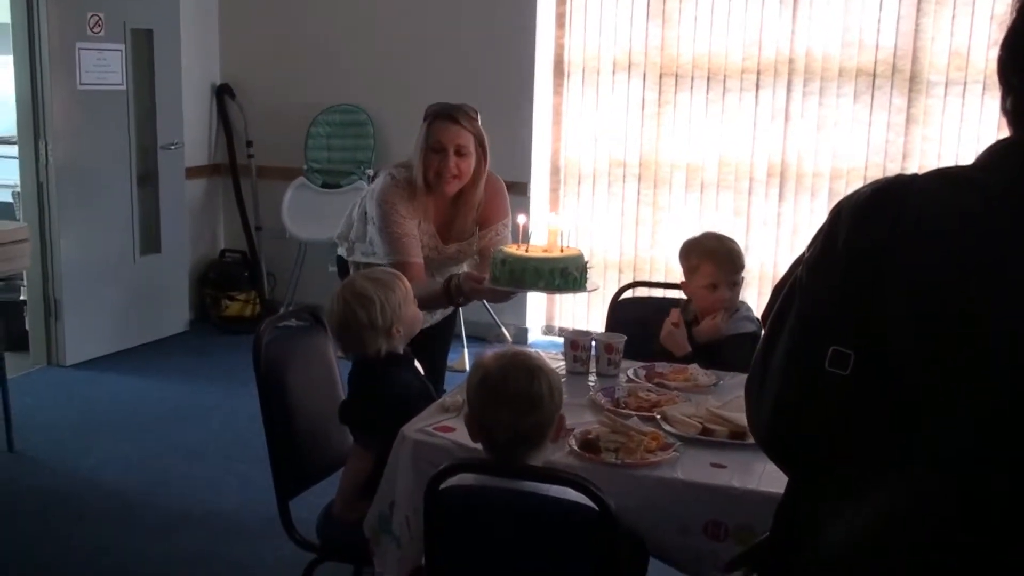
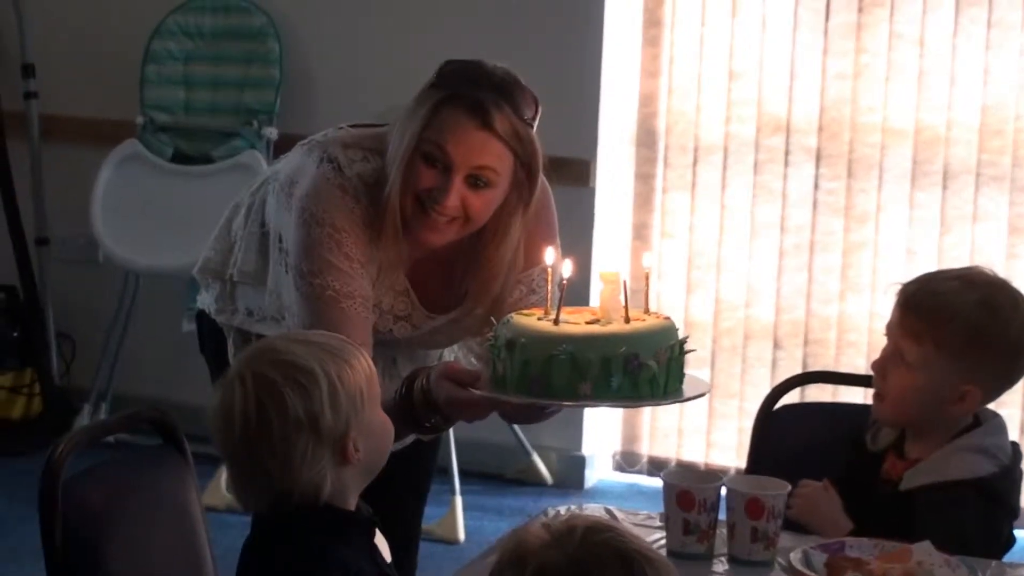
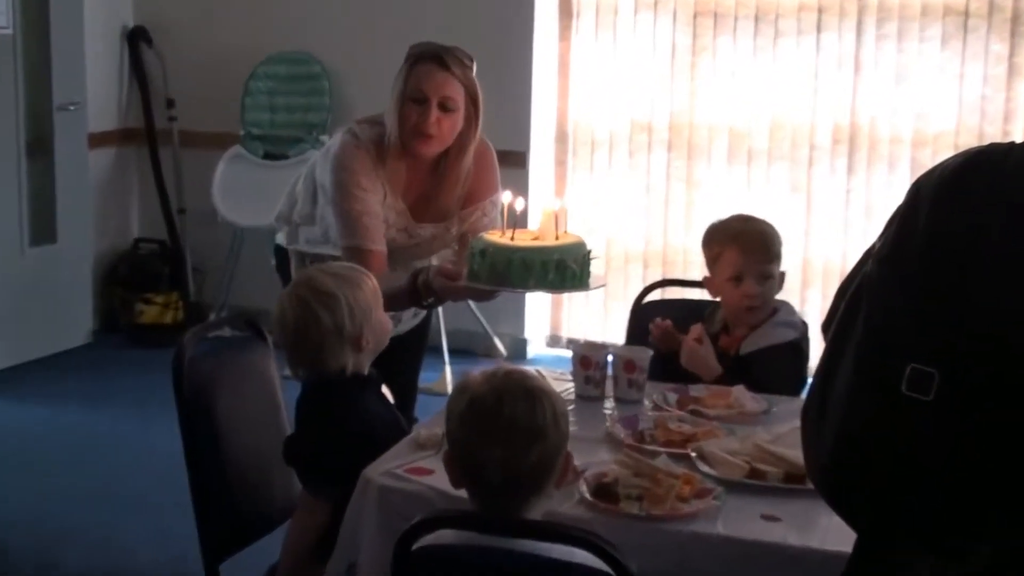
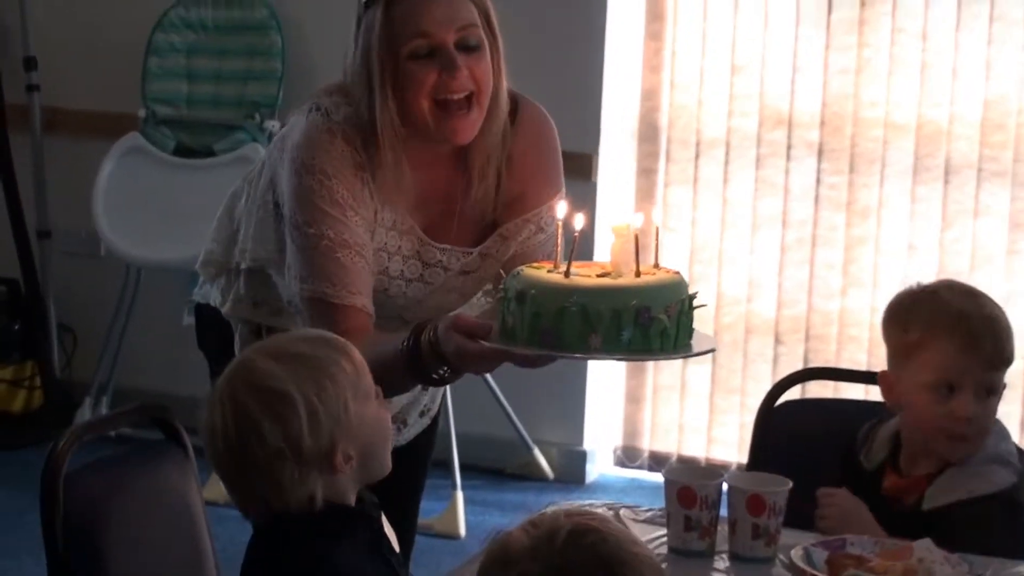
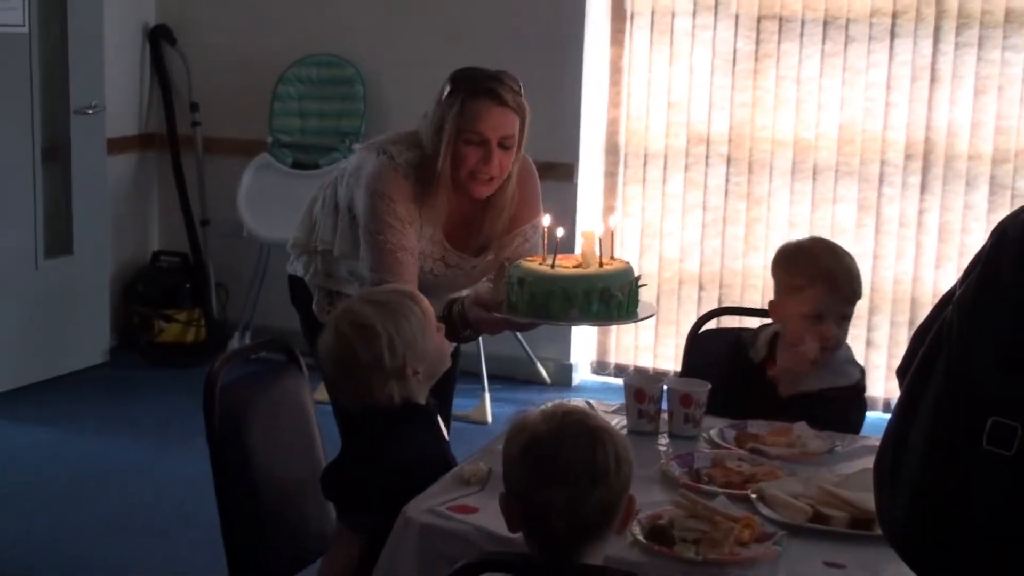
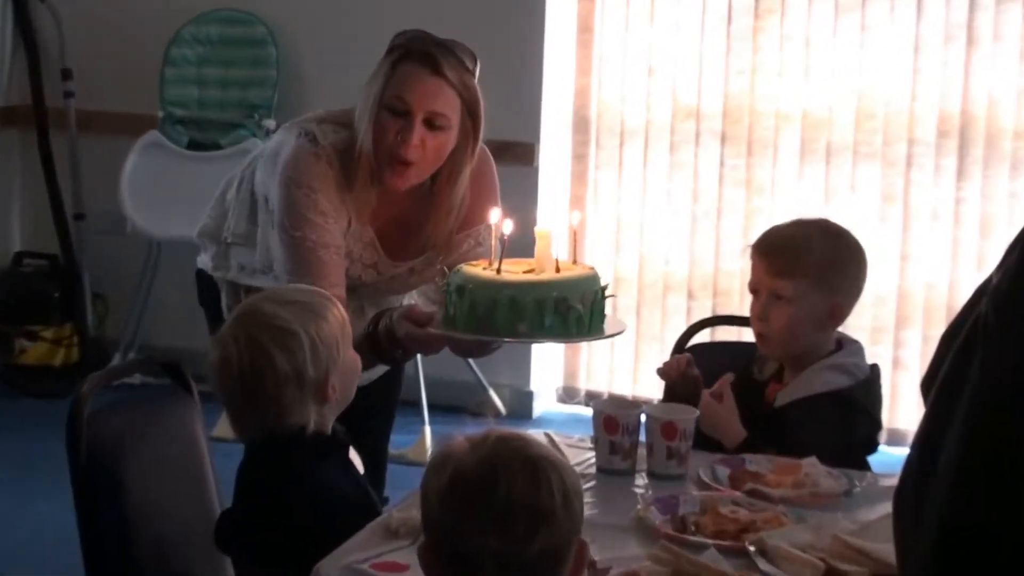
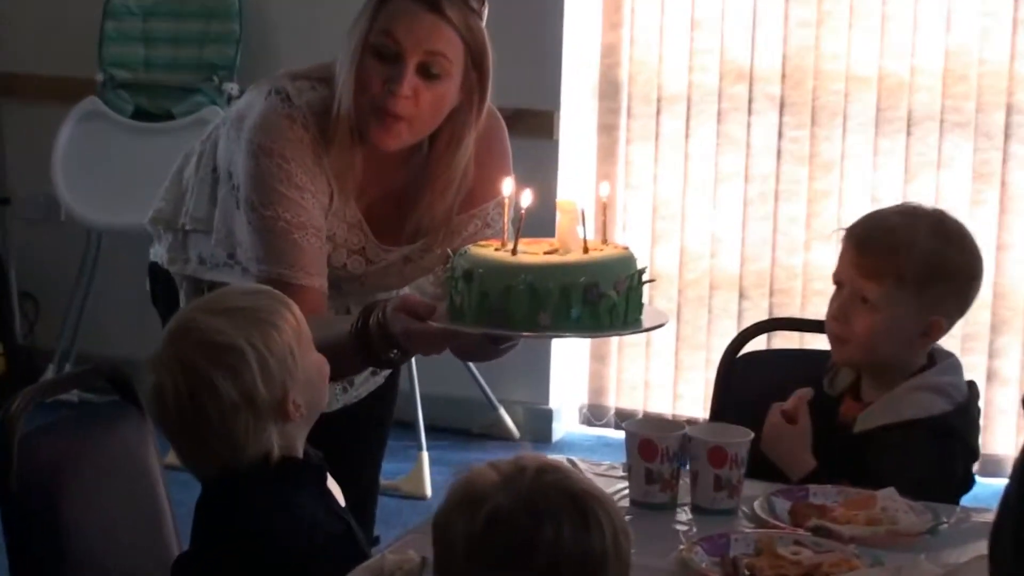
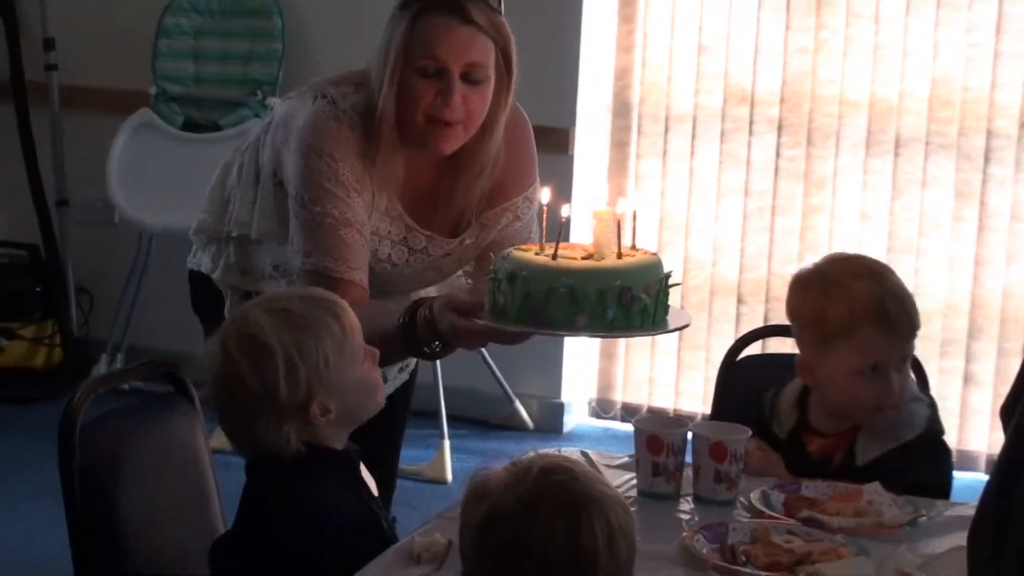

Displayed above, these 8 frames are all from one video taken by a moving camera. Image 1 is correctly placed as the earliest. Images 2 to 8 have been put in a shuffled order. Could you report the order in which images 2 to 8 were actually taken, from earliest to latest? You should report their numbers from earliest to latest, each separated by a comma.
3, 6, 7, 2, 4, 8, 5
